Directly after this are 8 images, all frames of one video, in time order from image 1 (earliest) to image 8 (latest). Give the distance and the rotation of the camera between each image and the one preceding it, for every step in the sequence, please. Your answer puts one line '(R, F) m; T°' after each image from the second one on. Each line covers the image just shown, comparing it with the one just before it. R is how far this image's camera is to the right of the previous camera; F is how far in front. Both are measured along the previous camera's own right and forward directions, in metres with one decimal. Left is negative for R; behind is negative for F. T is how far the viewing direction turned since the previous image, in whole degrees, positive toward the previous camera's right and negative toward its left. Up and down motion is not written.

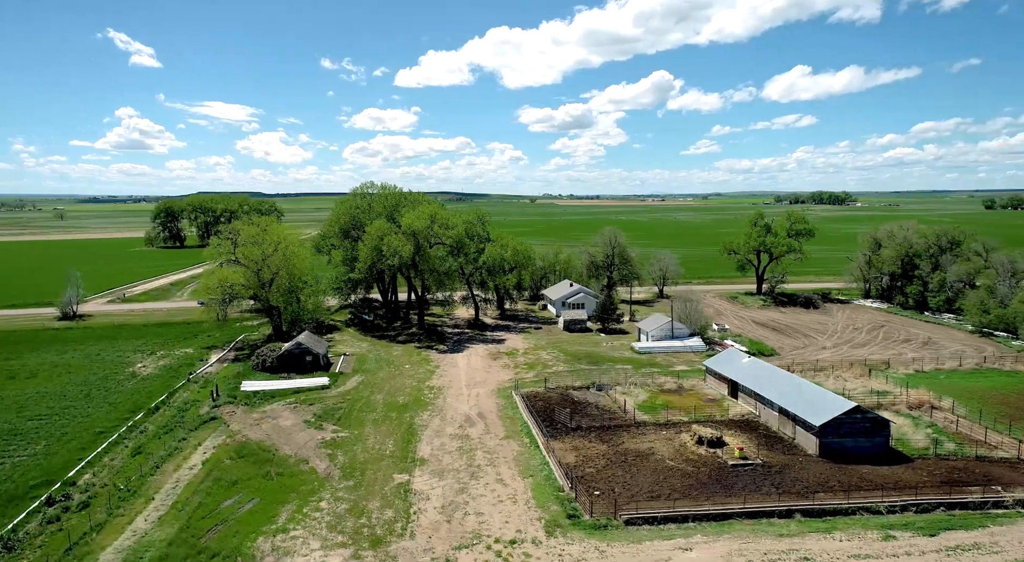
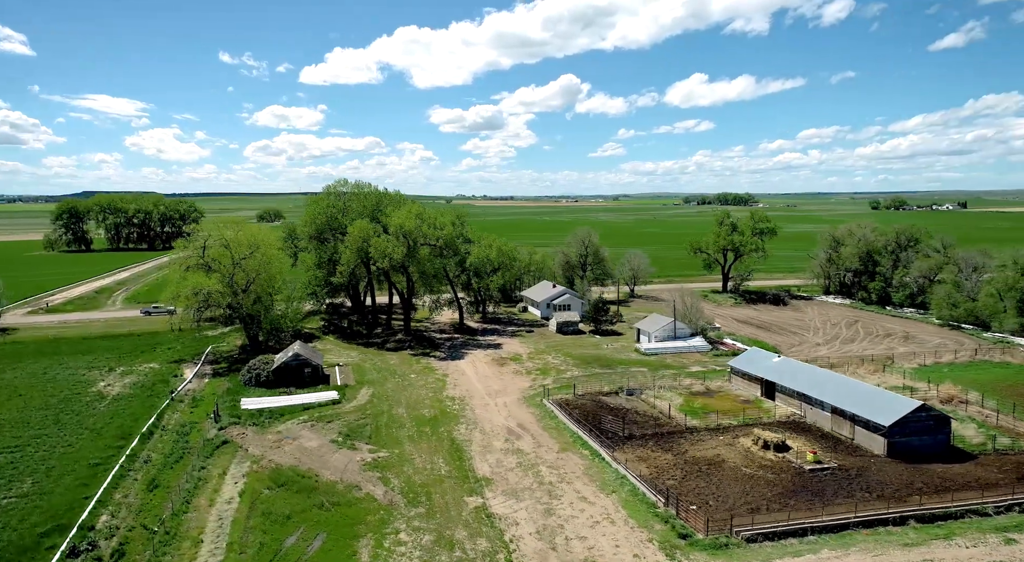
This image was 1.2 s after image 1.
(-6.3, +2.7) m; +7°
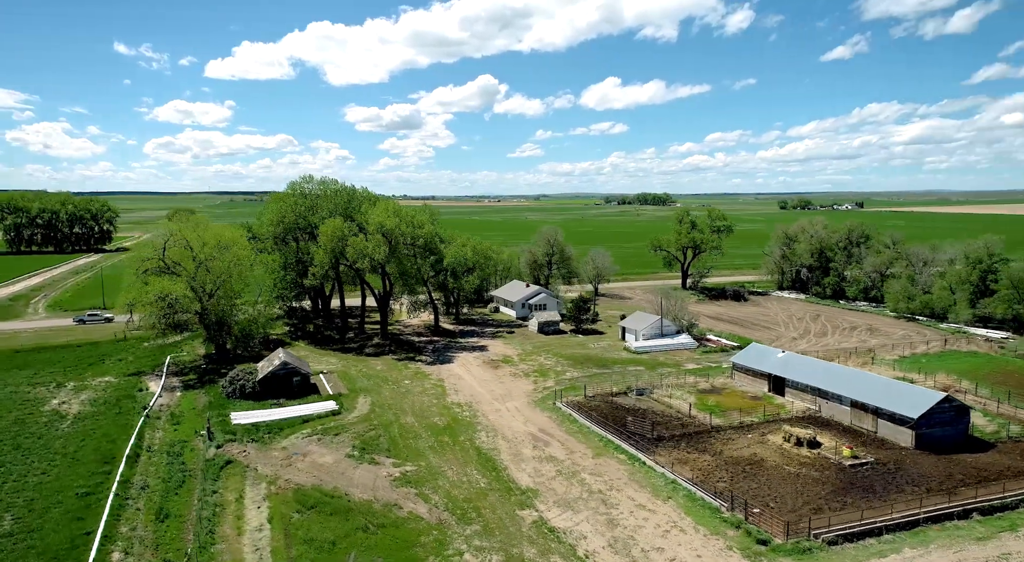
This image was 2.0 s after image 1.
(-4.7, +1.9) m; +6°
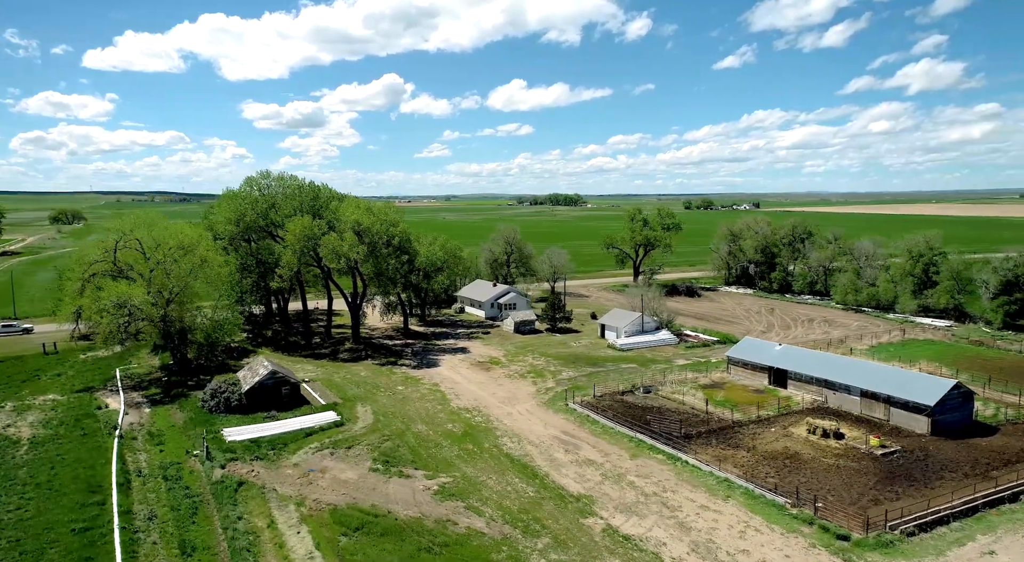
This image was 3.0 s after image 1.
(-5.1, +1.8) m; +7°
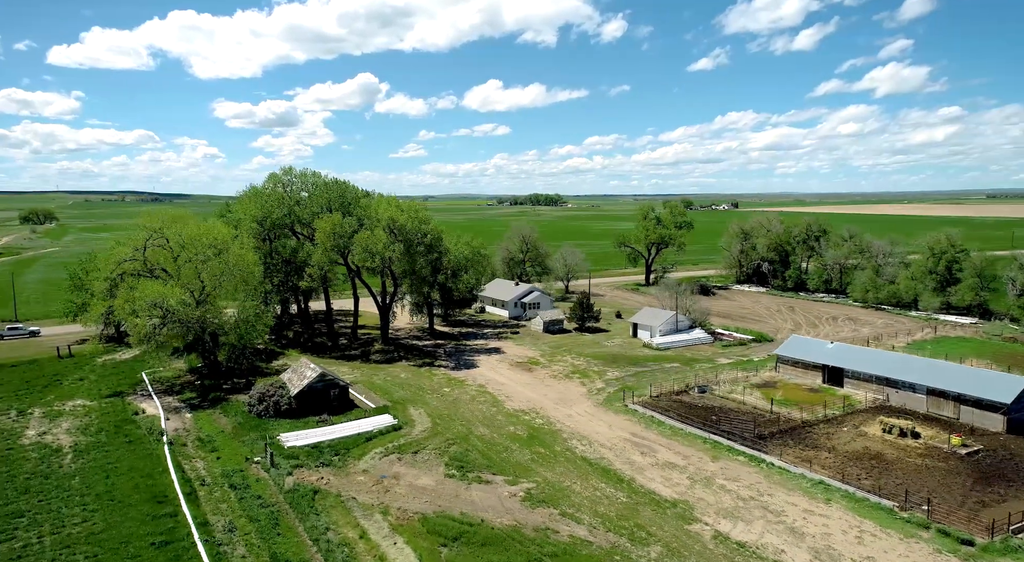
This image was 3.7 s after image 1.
(-4.1, +1.1) m; +2°
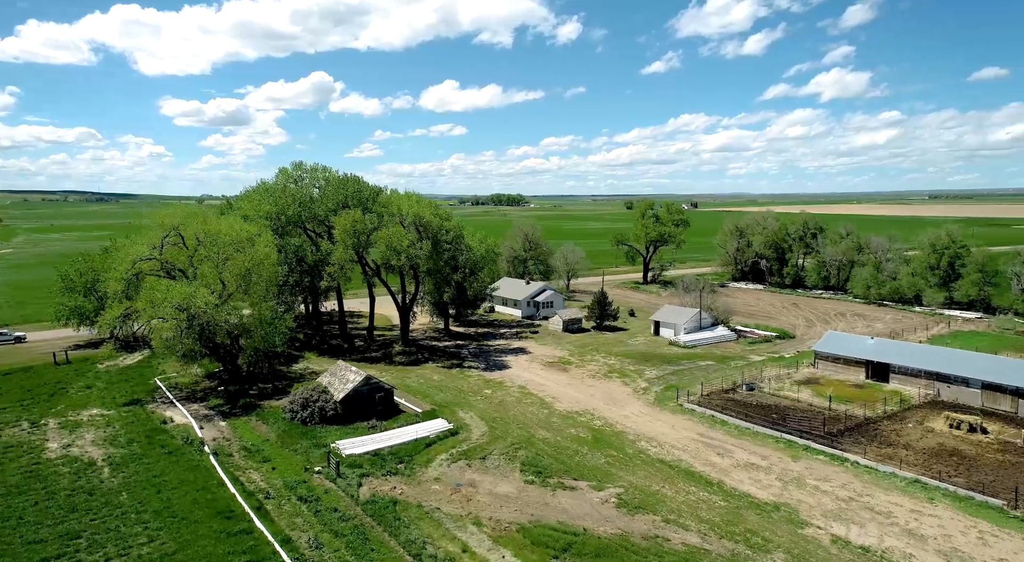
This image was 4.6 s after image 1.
(-4.6, +1.4) m; +3°
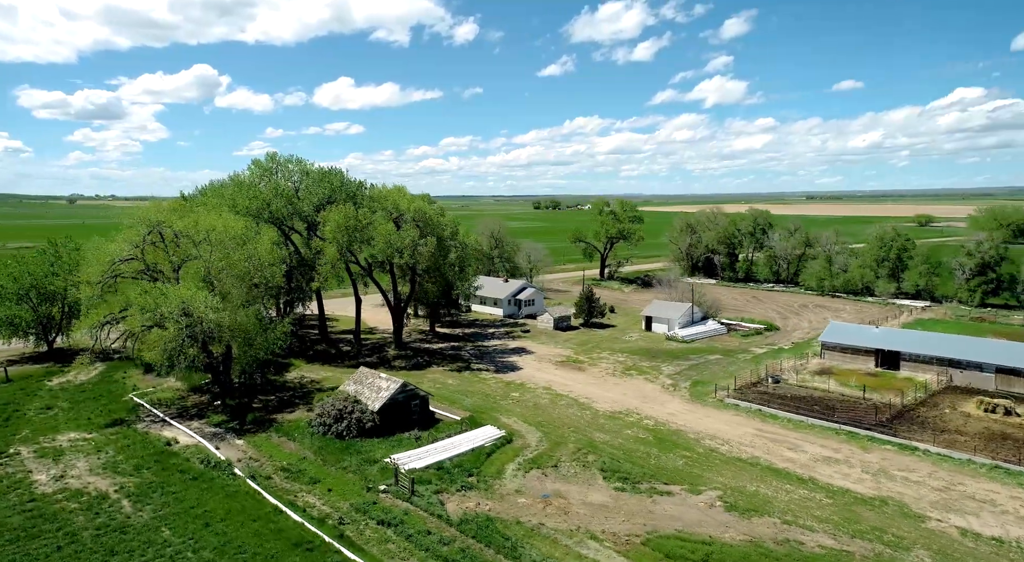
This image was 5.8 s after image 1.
(-6.5, +2.3) m; +8°
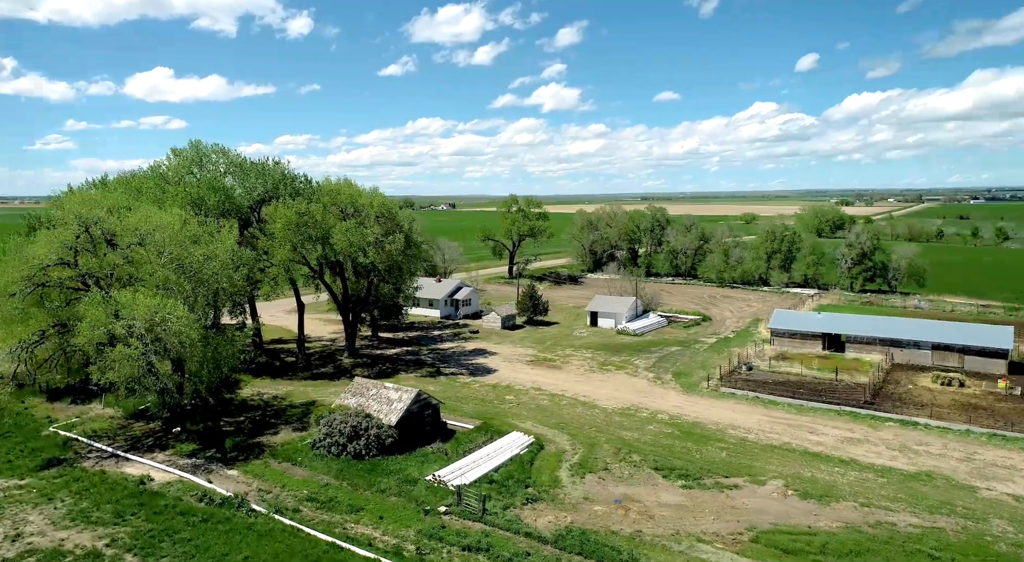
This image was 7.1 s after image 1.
(-7.2, +2.5) m; +12°
